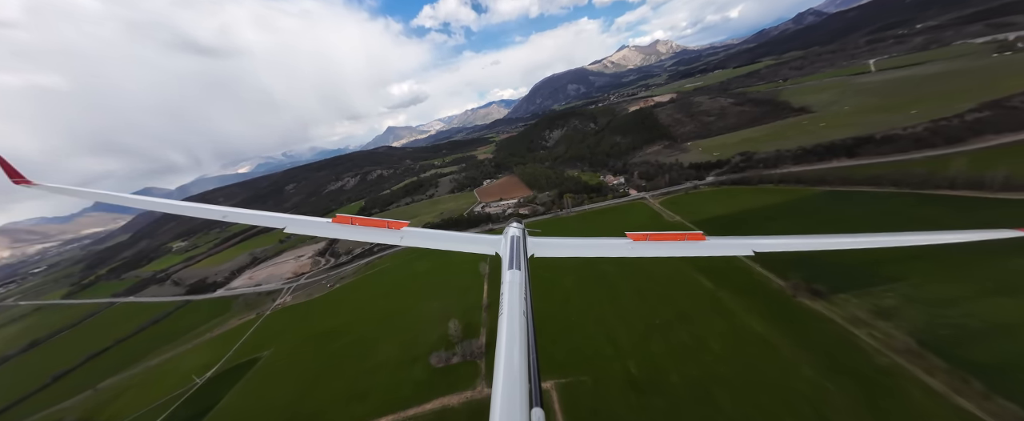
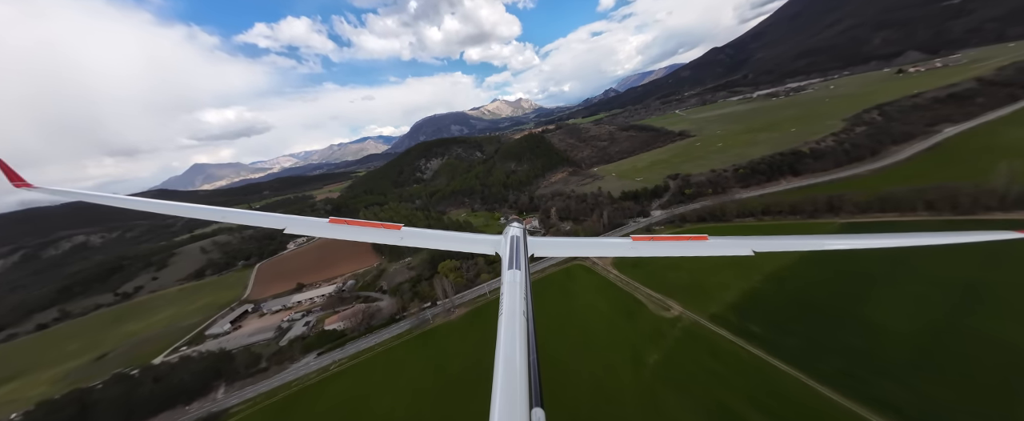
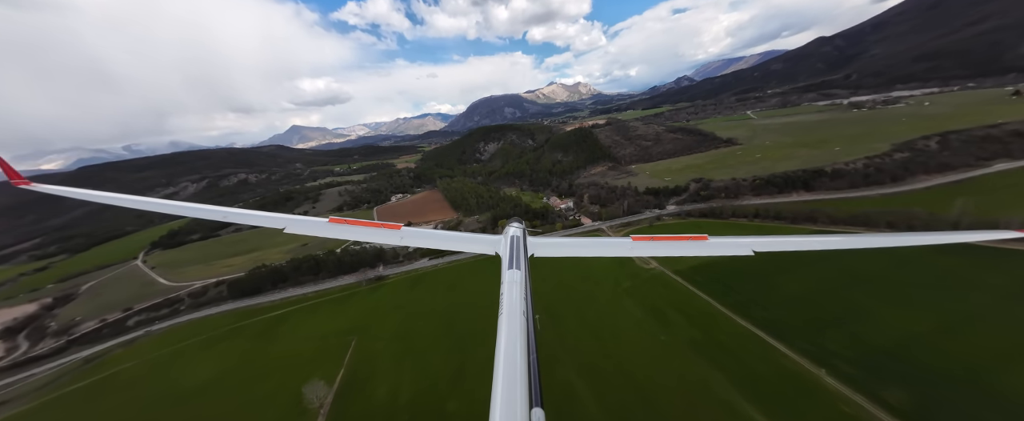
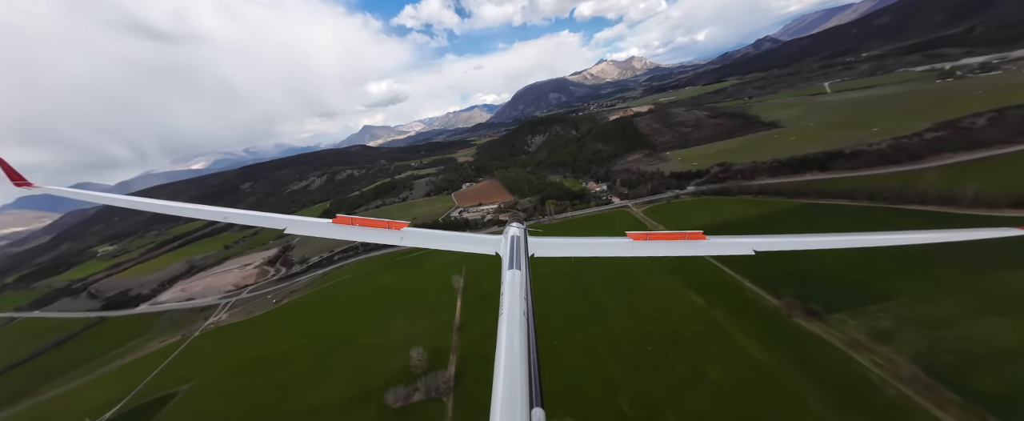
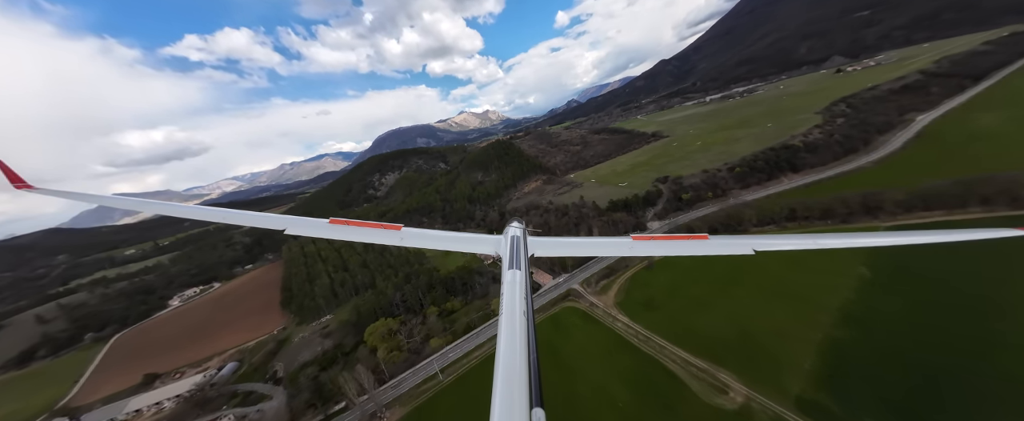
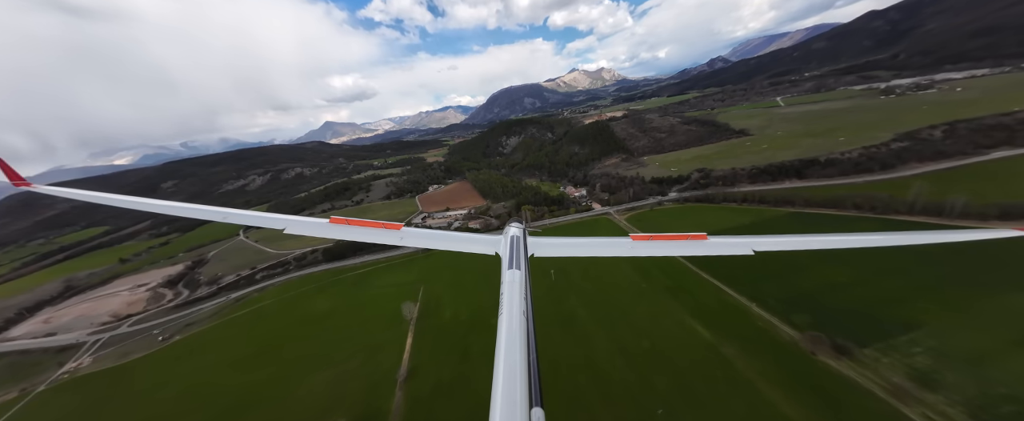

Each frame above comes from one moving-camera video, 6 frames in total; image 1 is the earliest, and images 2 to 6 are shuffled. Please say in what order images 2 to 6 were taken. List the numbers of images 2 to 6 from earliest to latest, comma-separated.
4, 6, 3, 2, 5
